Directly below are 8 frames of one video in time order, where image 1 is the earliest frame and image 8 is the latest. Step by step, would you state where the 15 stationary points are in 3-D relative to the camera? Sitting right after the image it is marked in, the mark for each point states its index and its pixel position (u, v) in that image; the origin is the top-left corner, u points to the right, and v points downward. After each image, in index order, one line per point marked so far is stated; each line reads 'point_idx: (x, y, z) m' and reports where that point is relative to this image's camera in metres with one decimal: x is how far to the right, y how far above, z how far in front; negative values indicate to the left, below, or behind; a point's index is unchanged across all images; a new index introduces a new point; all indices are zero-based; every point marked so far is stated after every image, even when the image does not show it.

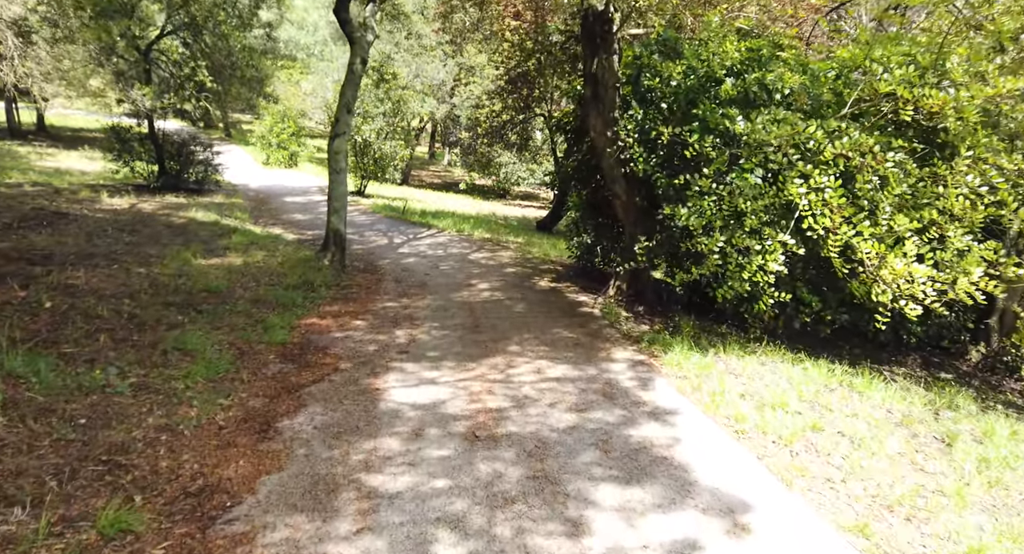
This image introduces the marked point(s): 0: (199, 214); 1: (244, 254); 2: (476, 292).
0: (-8.1, +1.6, +14.9) m
1: (-4.7, +0.4, +10.2) m
2: (-0.5, -0.2, +8.6) m
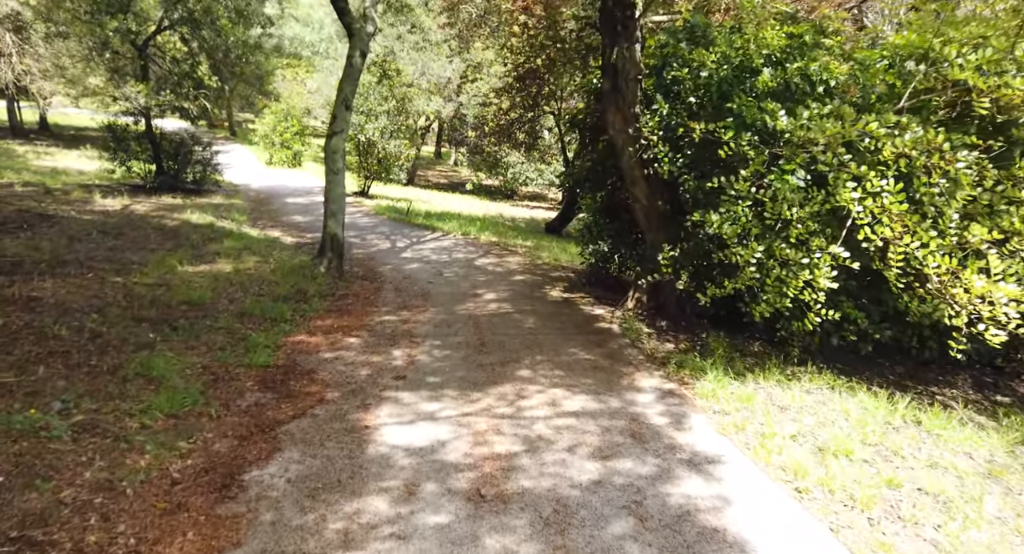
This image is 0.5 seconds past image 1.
0: (-7.9, +1.5, +14.3) m
1: (-4.6, +0.3, +9.6) m
2: (-0.4, -0.4, +7.9) m
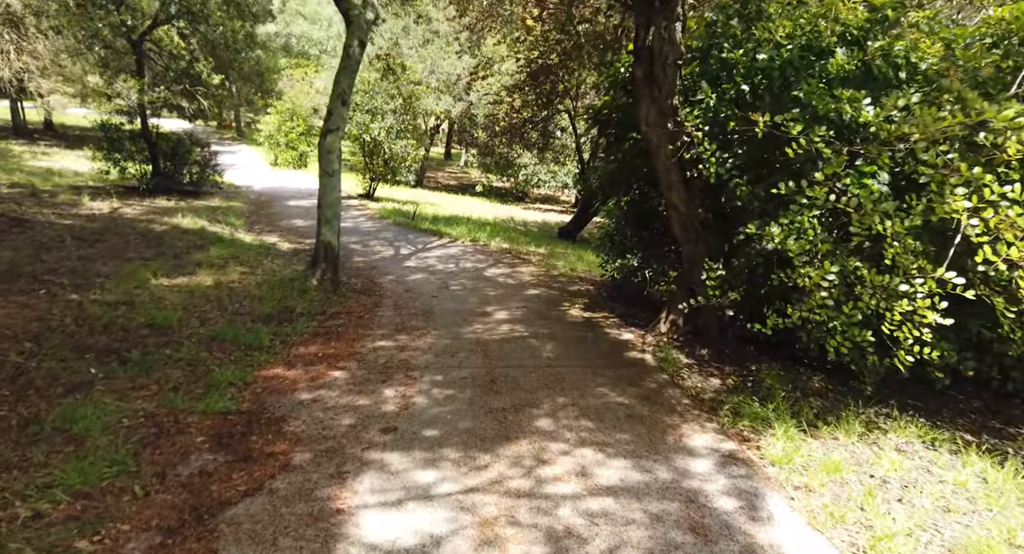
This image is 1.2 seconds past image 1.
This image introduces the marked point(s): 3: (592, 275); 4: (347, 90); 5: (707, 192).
0: (-7.6, +1.3, +13.4) m
1: (-4.4, +0.1, +8.6) m
2: (-0.3, -0.6, +6.9) m
3: (+1.5, -0.1, +11.2) m
4: (-2.6, +2.9, +9.1) m
5: (+2.0, +0.9, +6.0) m
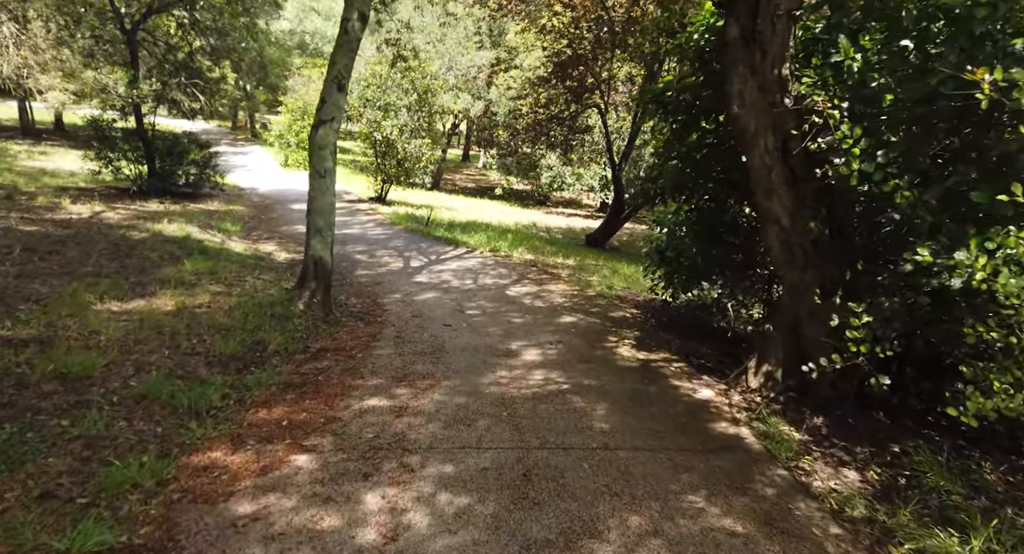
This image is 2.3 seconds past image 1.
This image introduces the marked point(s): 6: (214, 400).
0: (-7.1, +1.0, +12.0) m
1: (-4.0, -0.2, +7.1) m
2: (+0.1, -0.9, +5.2) m
3: (+2.0, -0.4, +9.5) m
4: (-2.2, +2.7, +7.6) m
5: (+2.3, +0.6, +4.2) m
6: (-2.2, -0.9, +4.3) m
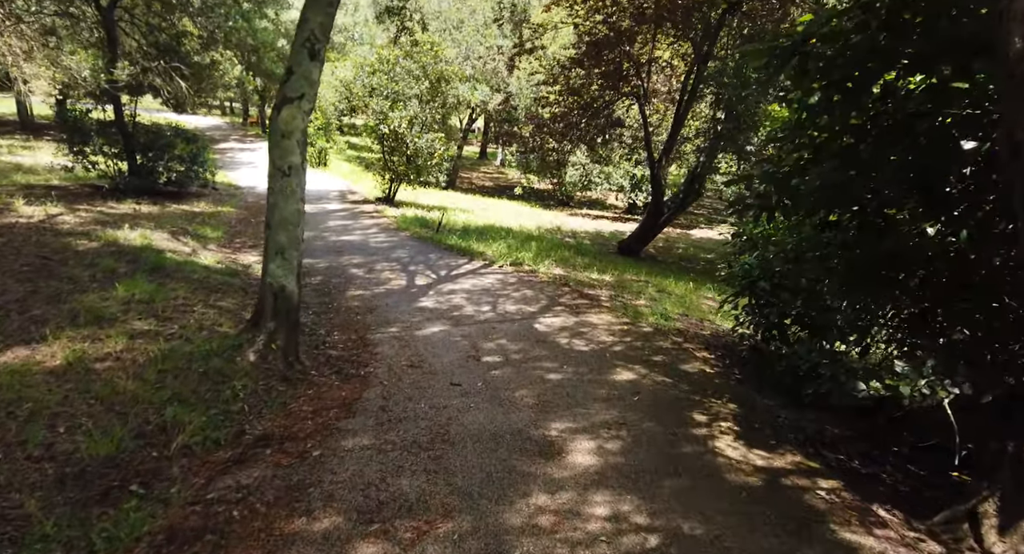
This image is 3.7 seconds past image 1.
0: (-6.6, +0.7, +10.1) m
1: (-3.7, -0.5, +5.1) m
2: (+0.3, -1.2, +3.1) m
3: (+2.4, -0.7, +7.3) m
4: (-1.8, +2.3, +5.5) m
5: (+2.5, +0.2, +2.1) m
6: (-2.0, -1.2, +2.3) m
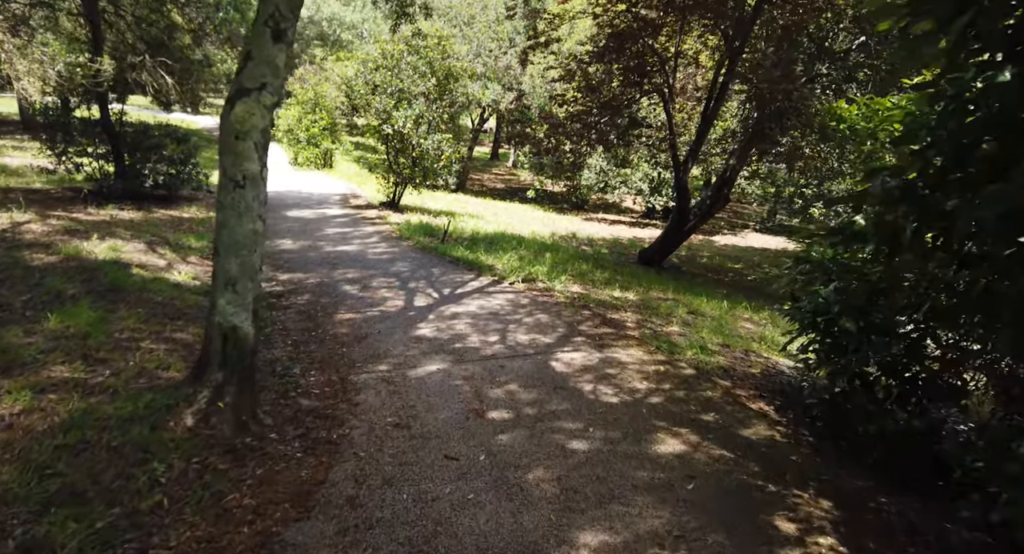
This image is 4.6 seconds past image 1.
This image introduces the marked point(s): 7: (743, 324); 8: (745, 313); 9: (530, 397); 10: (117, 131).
0: (-6.4, +0.5, +9.0) m
1: (-3.6, -0.8, +4.0) m
2: (+0.4, -1.5, +1.9) m
3: (+2.5, -1.0, +6.1) m
4: (-1.7, +2.0, +4.4) m
5: (+2.6, -0.1, +0.8) m
6: (-2.0, -1.5, +1.1) m
7: (+3.7, -0.8, +9.2) m
8: (+4.1, -0.7, +10.1) m
9: (+0.2, -1.0, +5.1) m
10: (-9.5, +3.5, +13.9) m
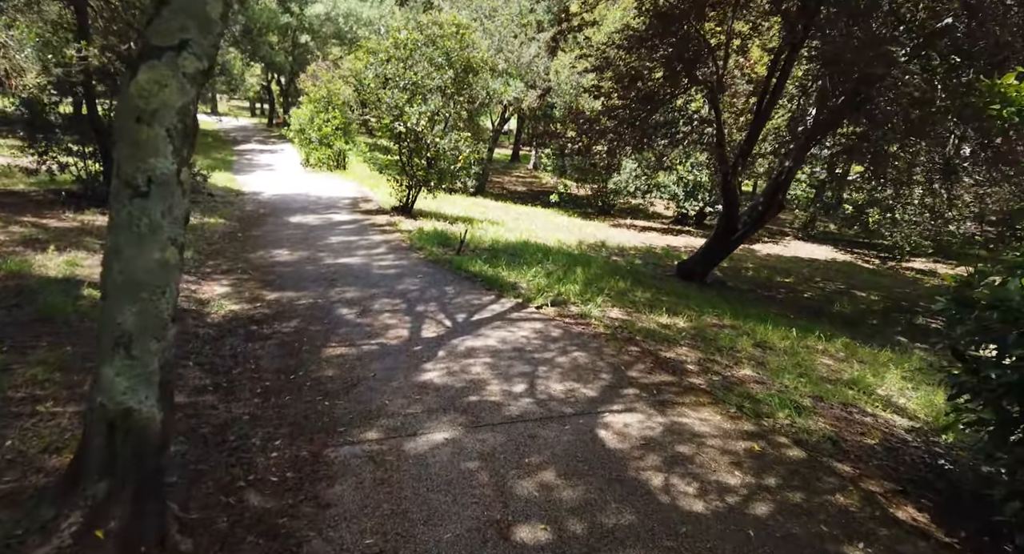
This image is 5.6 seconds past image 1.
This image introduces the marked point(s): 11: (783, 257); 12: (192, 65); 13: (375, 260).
0: (-6.0, +0.2, +7.7) m
1: (-3.4, -1.0, +2.6) m
2: (+0.5, -1.8, +0.4) m
3: (+2.7, -1.4, +4.4) m
4: (-1.5, +1.8, +2.9) m
5: (+2.7, -0.4, -0.8) m
6: (-1.9, -1.8, -0.4) m
7: (+4.0, -1.1, +7.5) m
8: (+4.5, -1.0, +8.4) m
9: (+0.4, -1.3, +3.5) m
10: (-8.9, +3.2, +12.6) m
11: (+8.9, +0.7, +19.0) m
12: (-1.6, +1.1, +2.9) m
13: (-2.5, +0.3, +10.5) m
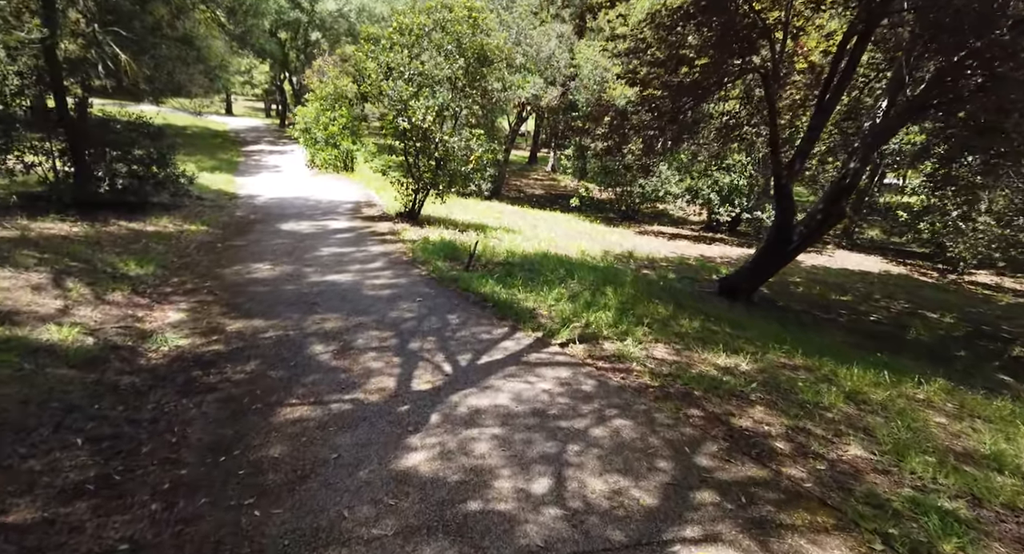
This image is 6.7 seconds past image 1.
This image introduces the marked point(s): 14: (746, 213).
0: (-5.8, 0.0, +6.2) m
1: (-3.4, -1.3, +1.0) m
2: (+0.4, -2.1, -1.3) m
3: (+2.8, -1.7, +2.7) m
4: (-1.4, +1.5, +1.2) m
5: (+2.6, -0.7, -2.6) m
6: (-1.9, -2.0, -2.0) m
7: (+4.2, -1.4, +5.7) m
8: (+4.7, -1.3, +6.6) m
9: (+0.5, -1.6, +1.8) m
10: (-8.5, +2.9, +11.2) m
11: (+9.4, +0.2, +17.0) m
12: (-1.6, +0.8, +1.3) m
13: (-2.2, 0.0, +8.9) m
14: (+7.7, +2.1, +19.1) m
